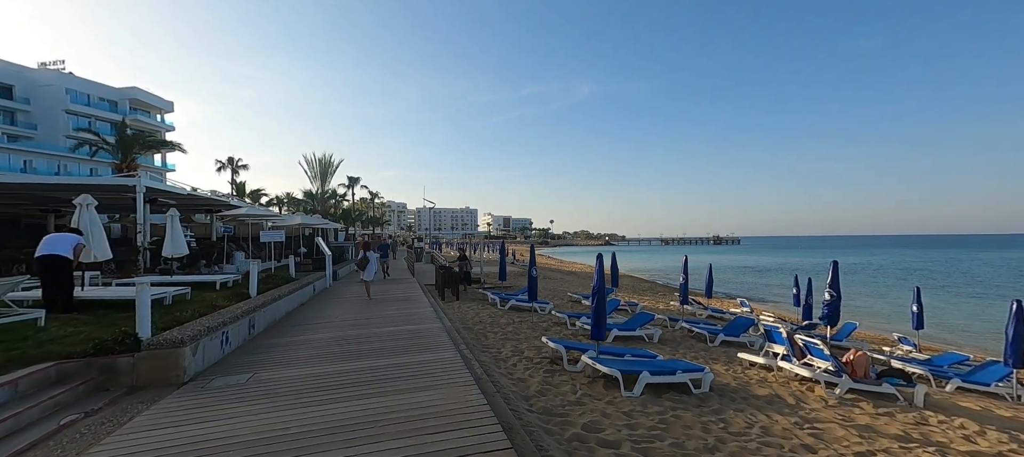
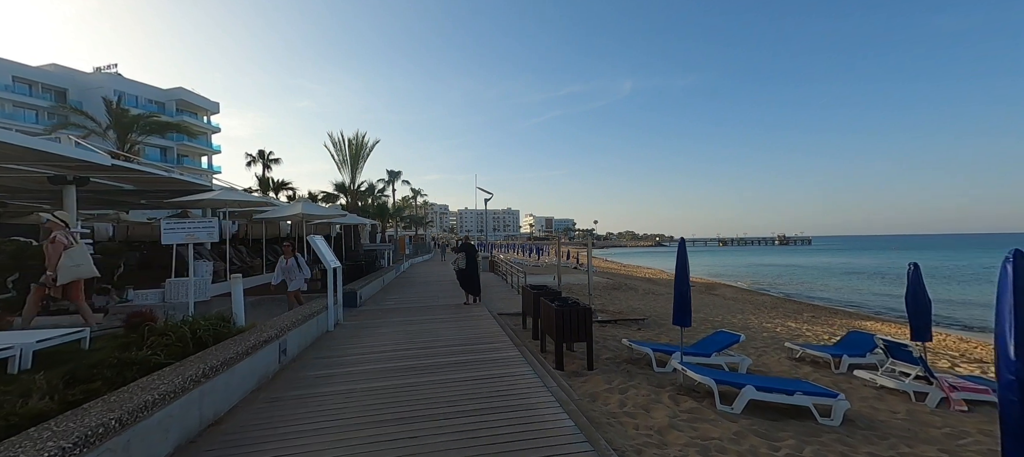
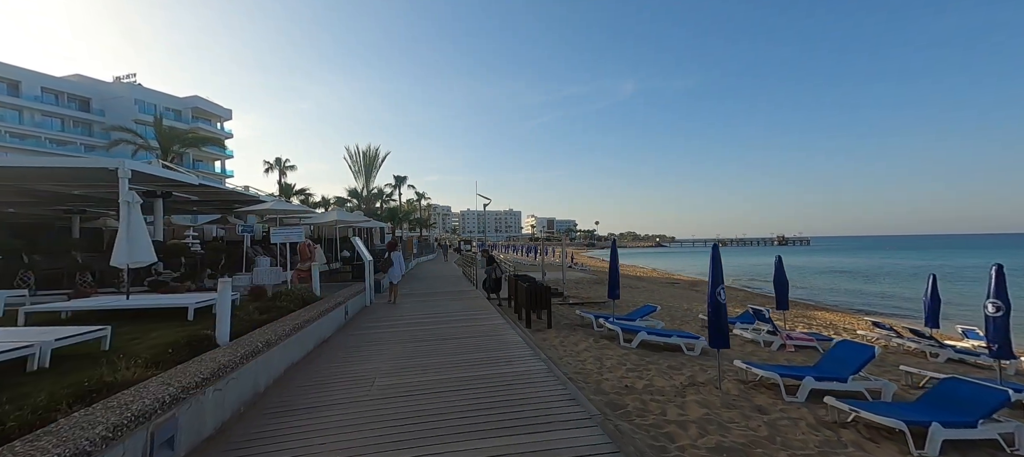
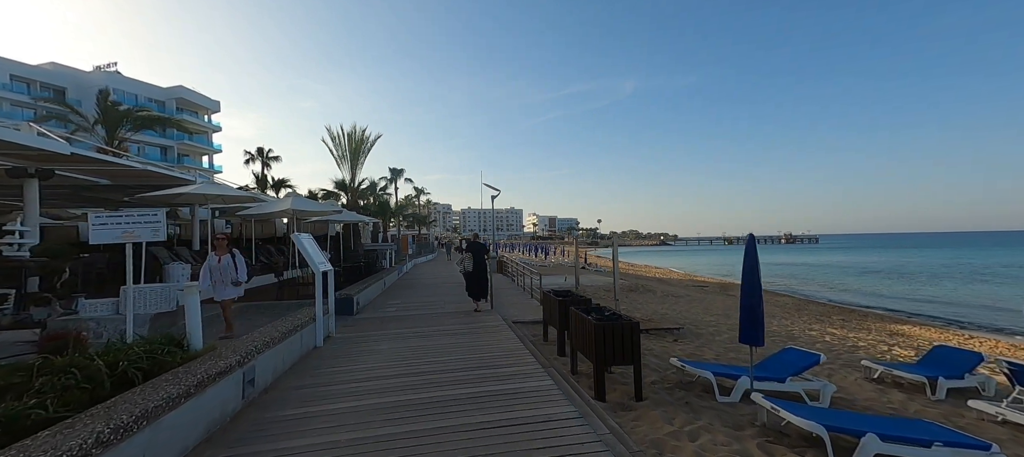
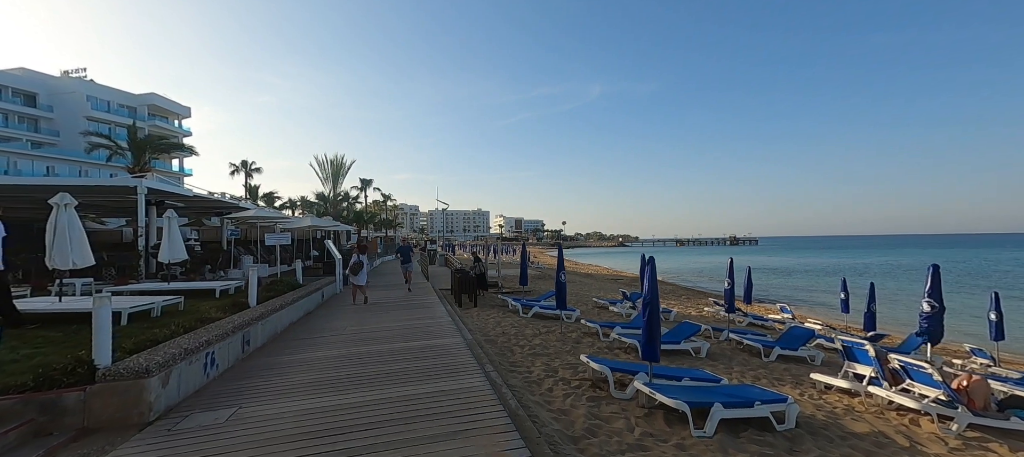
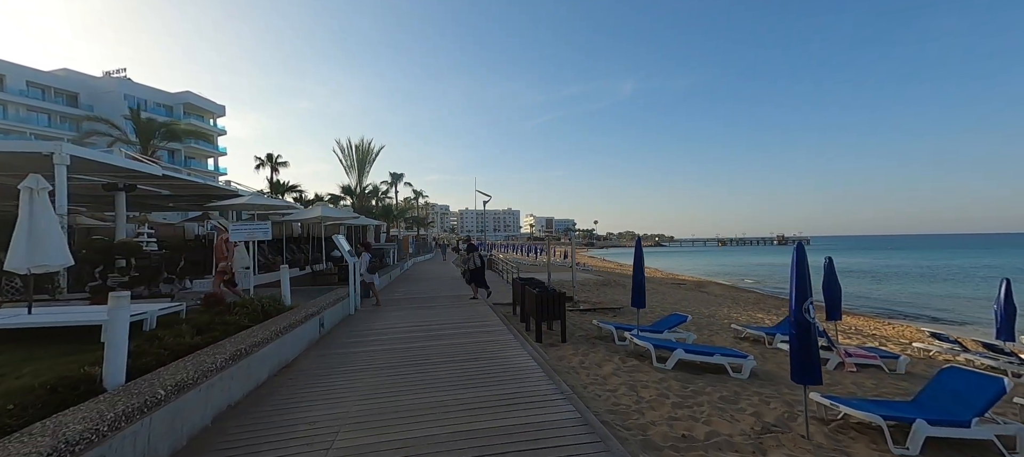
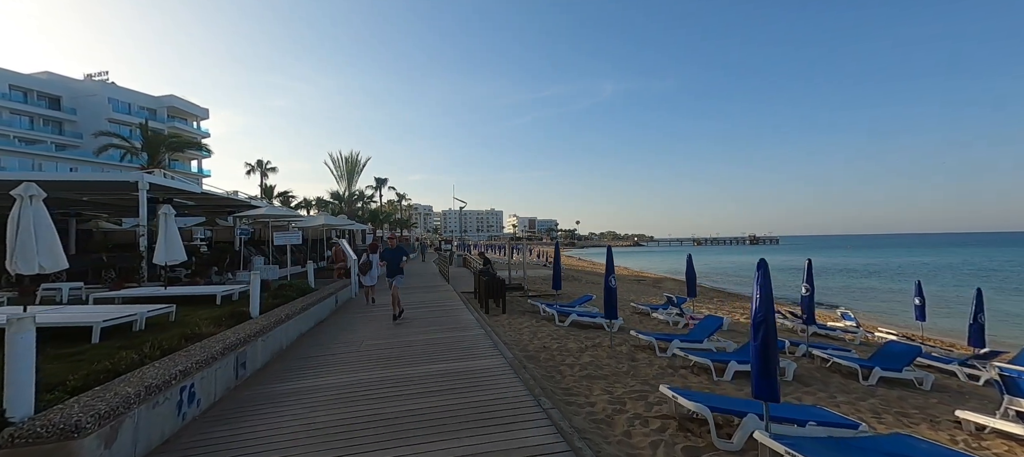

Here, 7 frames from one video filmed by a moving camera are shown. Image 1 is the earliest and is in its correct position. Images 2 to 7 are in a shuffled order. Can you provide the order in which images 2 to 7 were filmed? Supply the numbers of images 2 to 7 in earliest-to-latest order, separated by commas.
5, 7, 3, 6, 2, 4
